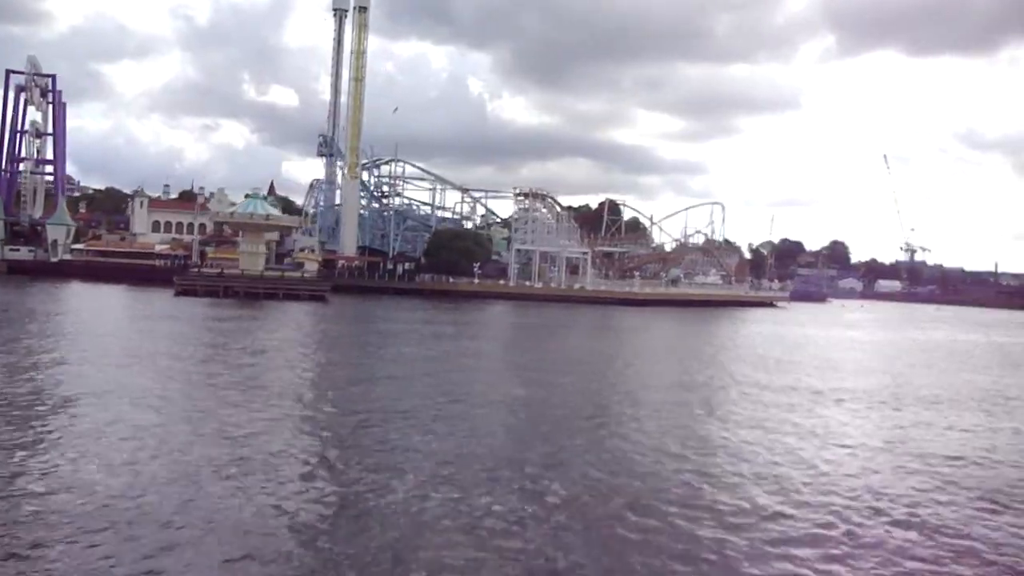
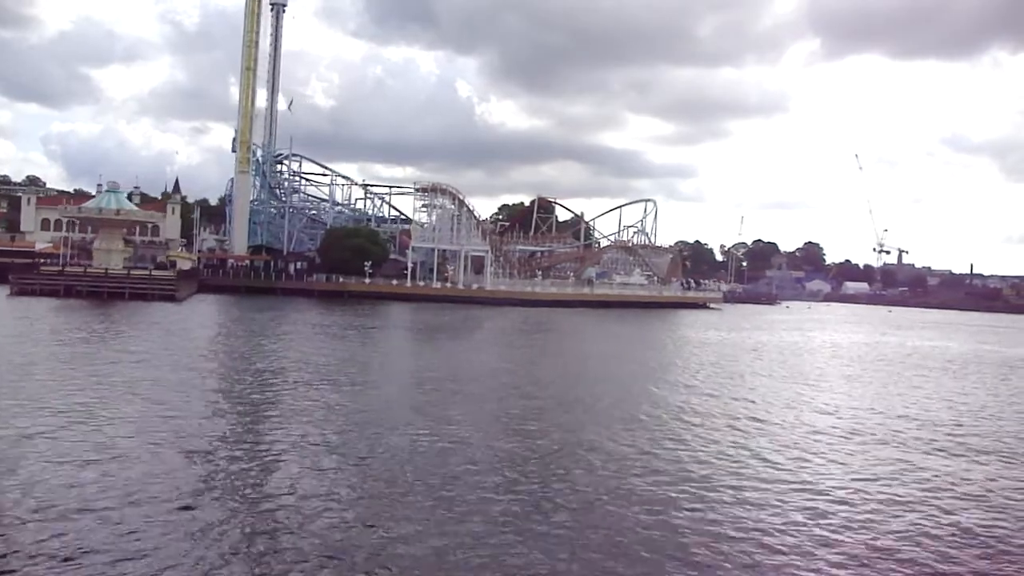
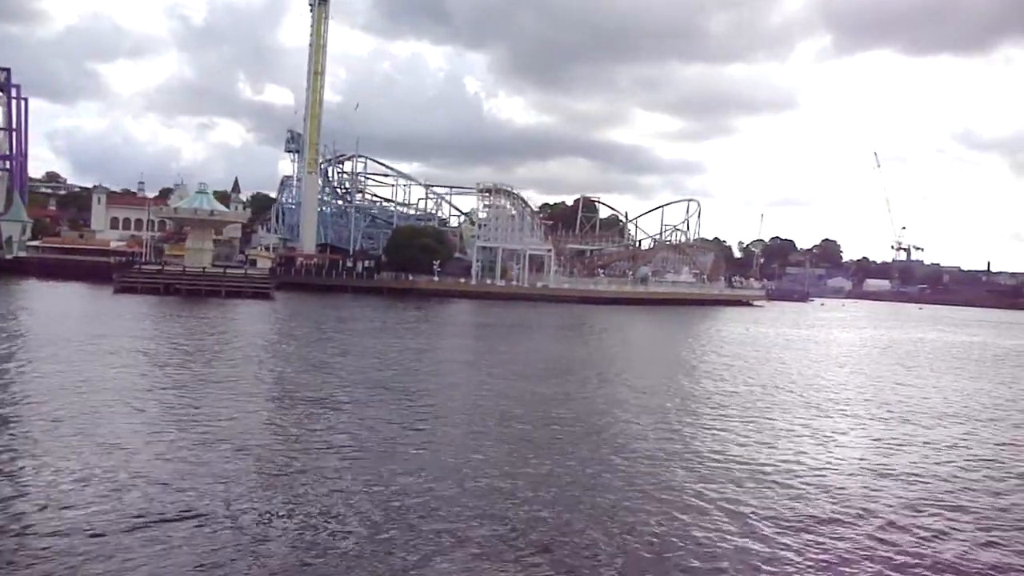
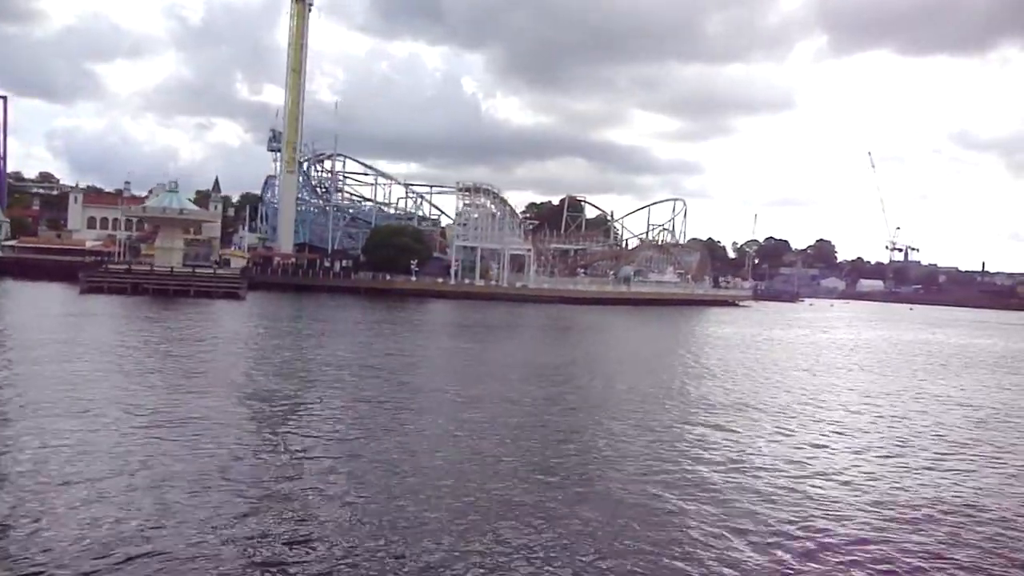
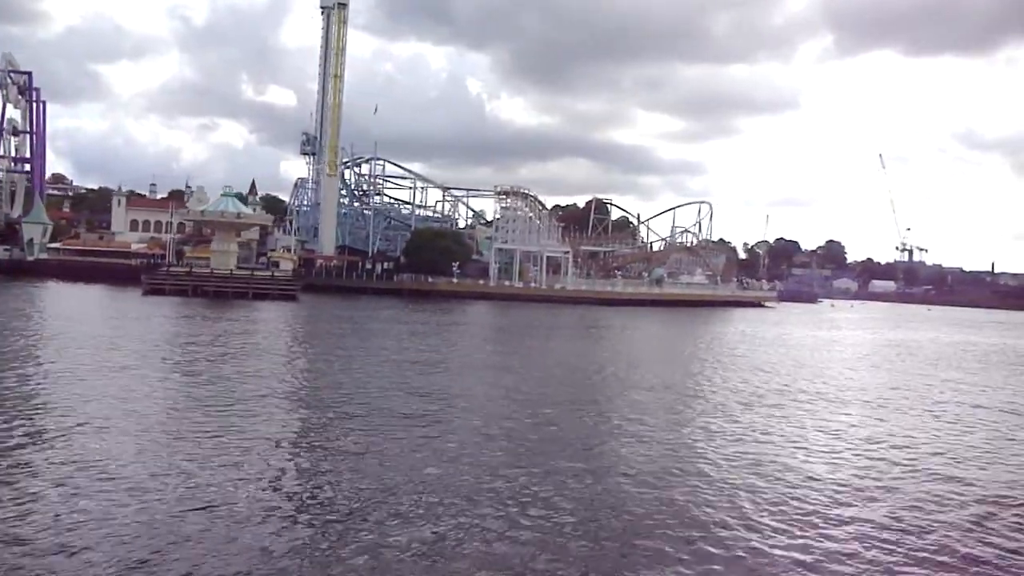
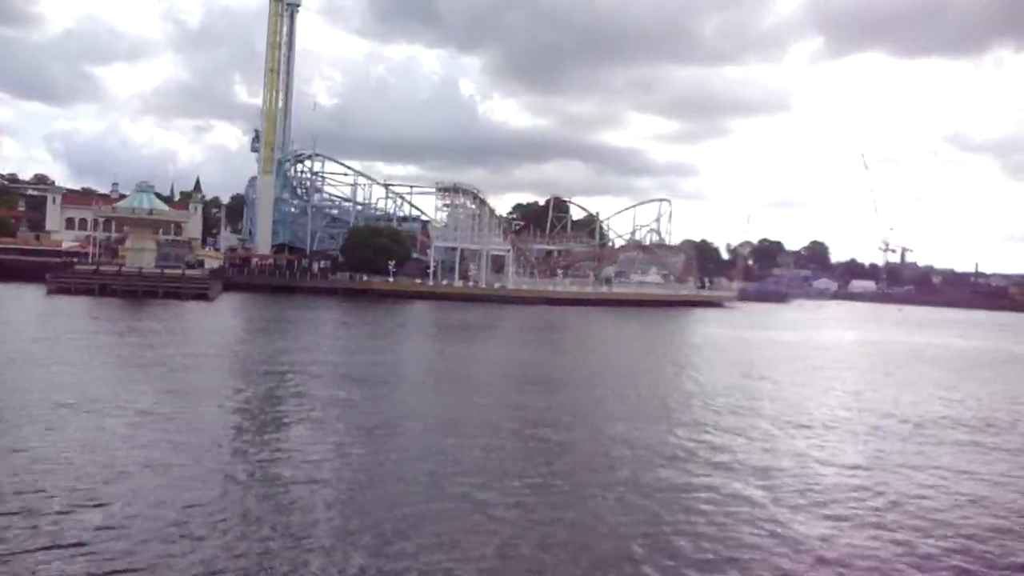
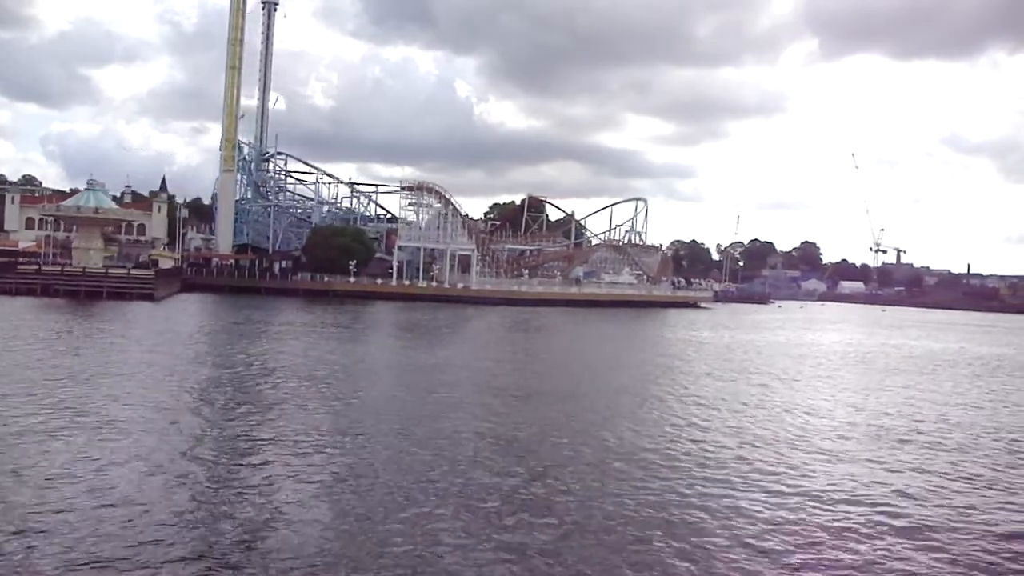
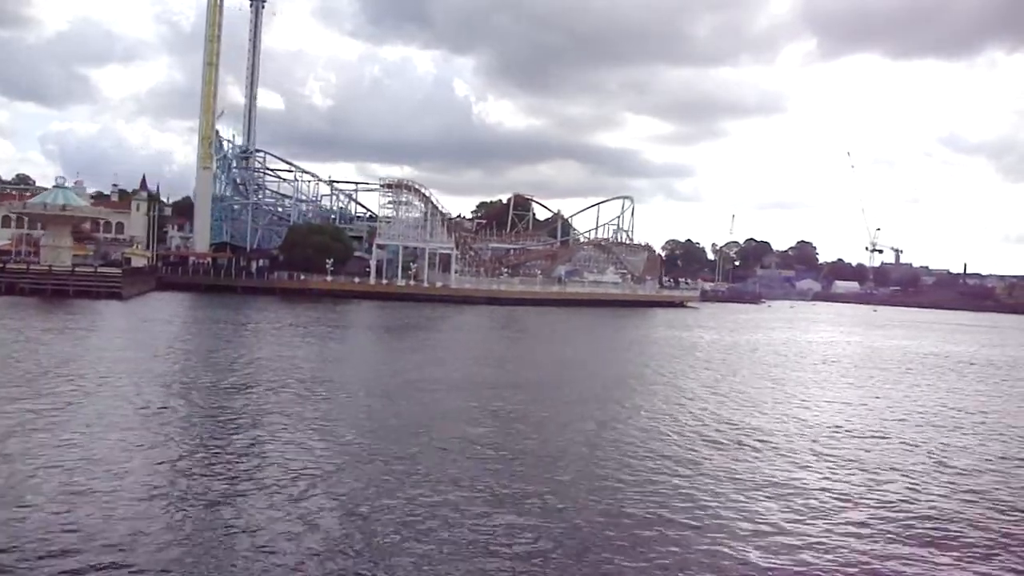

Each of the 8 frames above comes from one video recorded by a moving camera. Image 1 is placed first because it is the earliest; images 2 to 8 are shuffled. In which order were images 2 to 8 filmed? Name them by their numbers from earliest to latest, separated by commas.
5, 3, 4, 6, 2, 7, 8
